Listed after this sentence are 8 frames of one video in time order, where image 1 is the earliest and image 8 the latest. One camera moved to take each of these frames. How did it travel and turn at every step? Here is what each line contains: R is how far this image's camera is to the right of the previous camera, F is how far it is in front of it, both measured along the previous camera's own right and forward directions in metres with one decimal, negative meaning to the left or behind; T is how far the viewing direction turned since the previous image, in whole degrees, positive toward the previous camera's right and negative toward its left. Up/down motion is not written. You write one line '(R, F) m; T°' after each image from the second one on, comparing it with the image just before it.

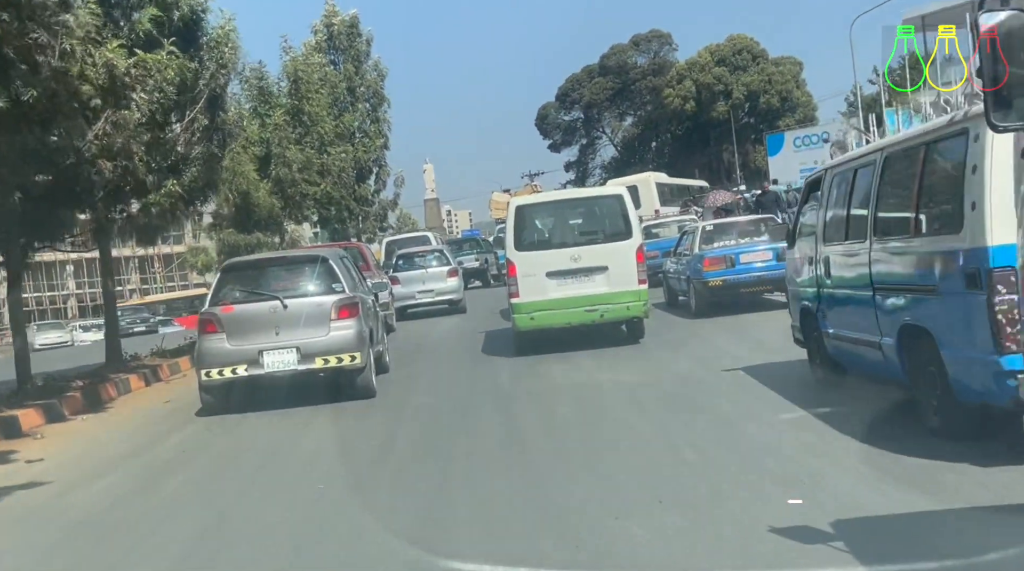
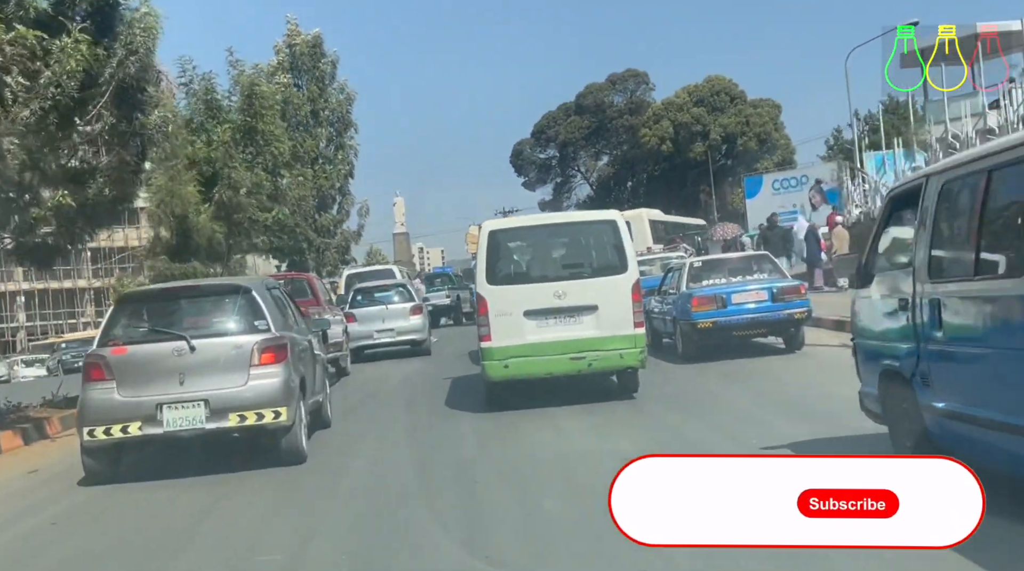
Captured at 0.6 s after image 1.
(0.0, +2.1) m; +2°
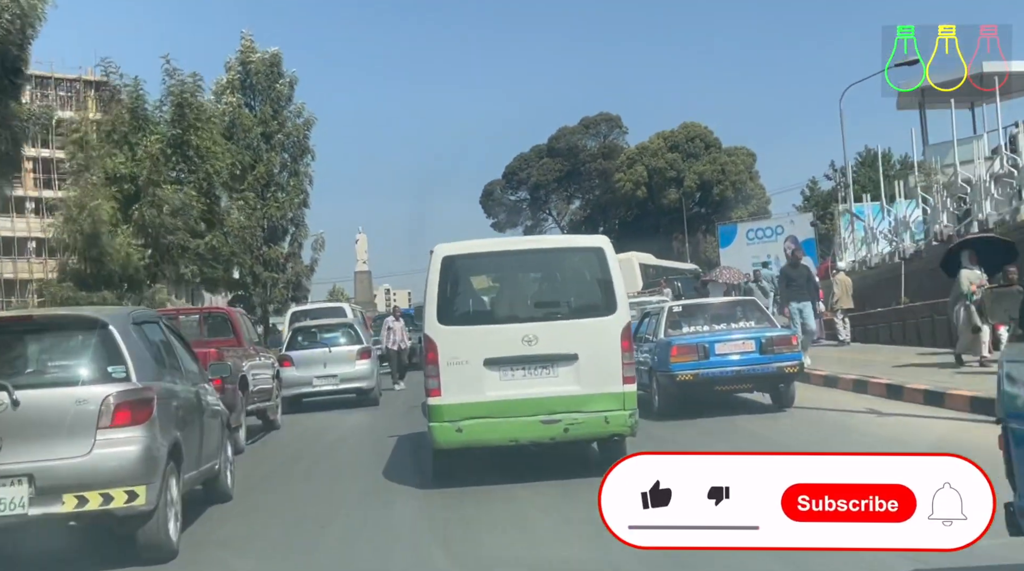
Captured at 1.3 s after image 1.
(+0.1, +2.2) m; +2°
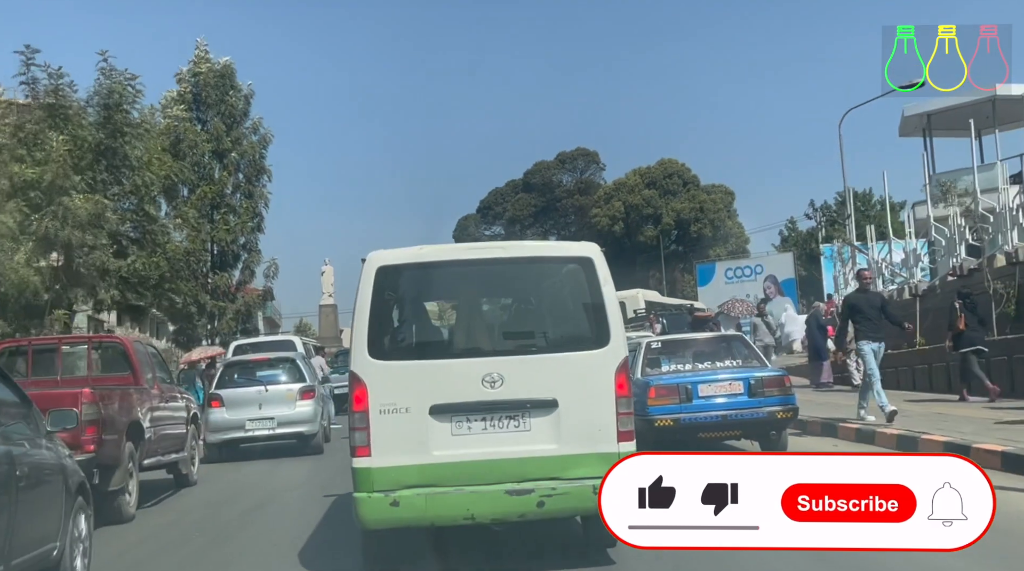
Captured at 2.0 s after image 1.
(+0.1, +2.0) m; +2°
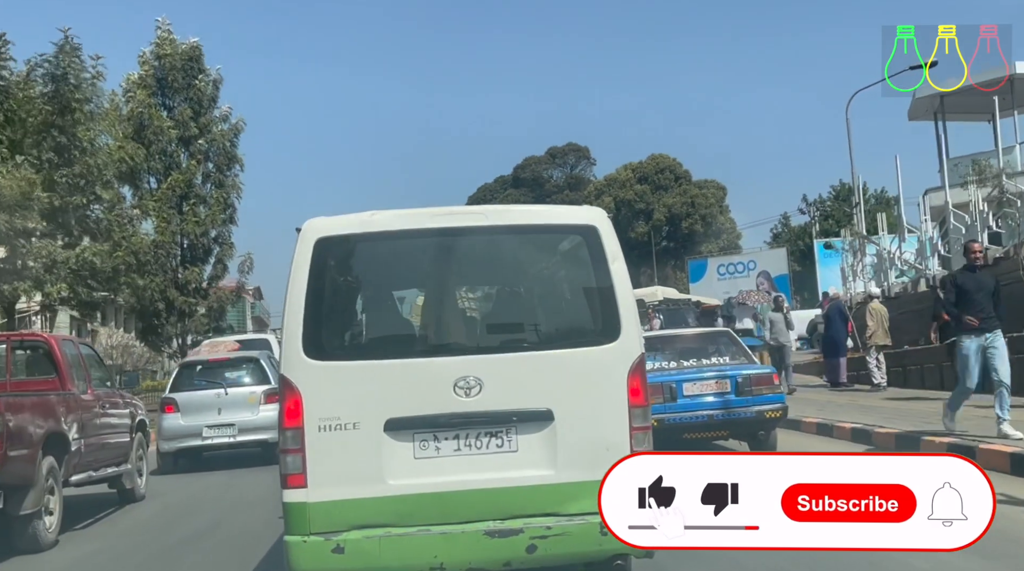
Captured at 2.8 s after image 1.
(0.0, +1.4) m; +1°
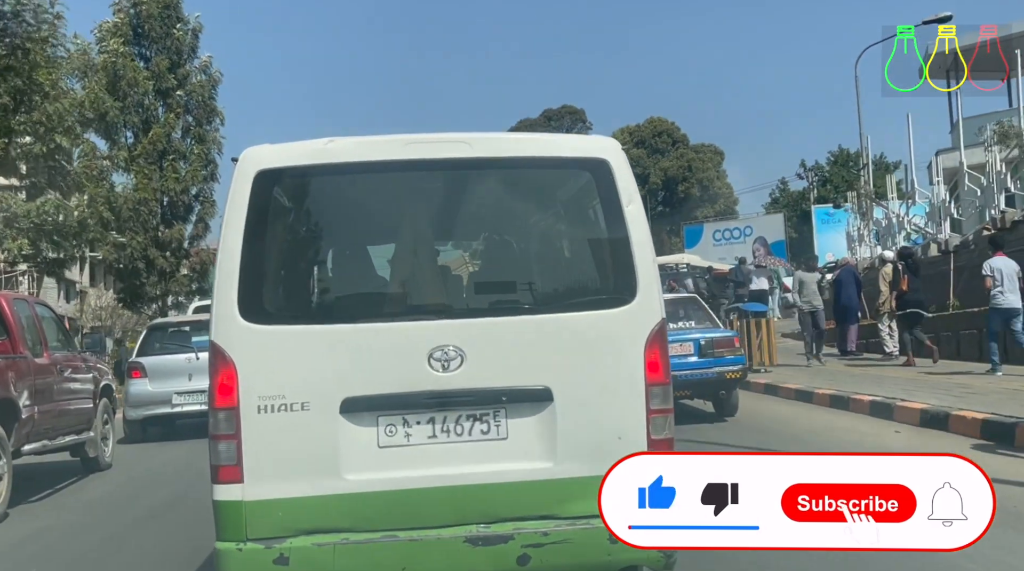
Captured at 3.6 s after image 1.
(0.0, +0.9) m; 0°
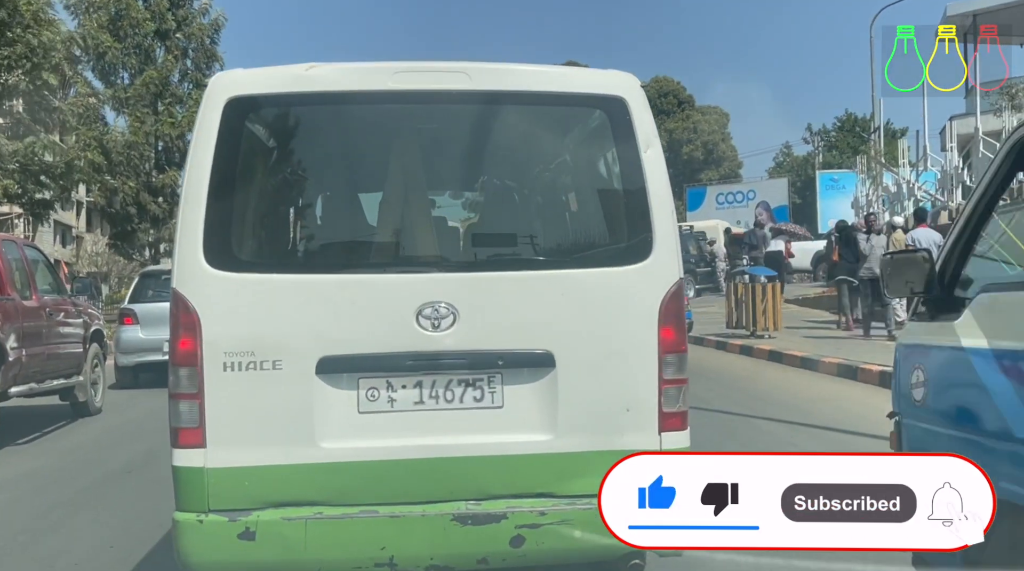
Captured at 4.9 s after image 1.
(0.0, +0.4) m; 0°
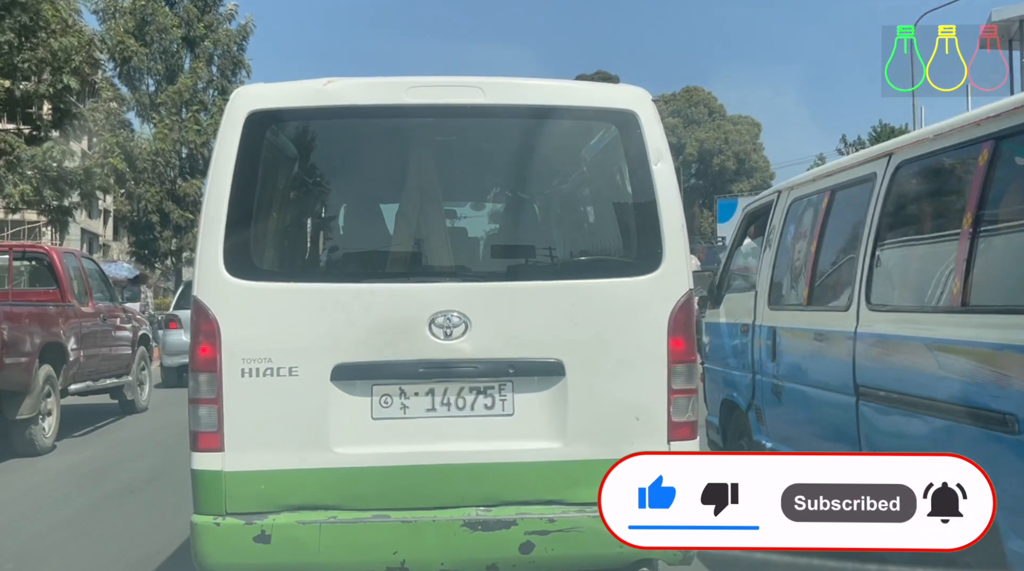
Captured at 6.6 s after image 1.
(+0.1, -0.1) m; -2°
